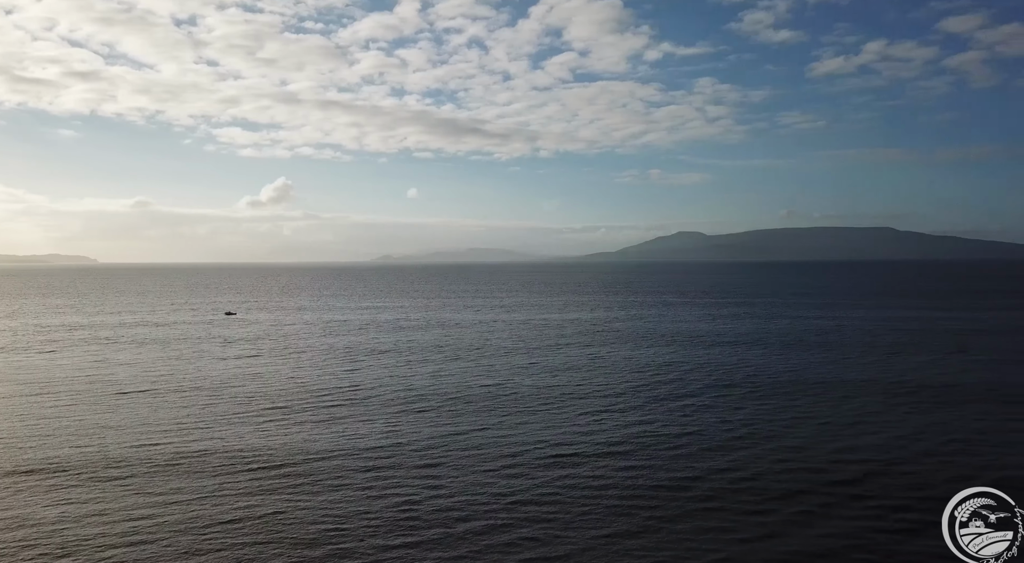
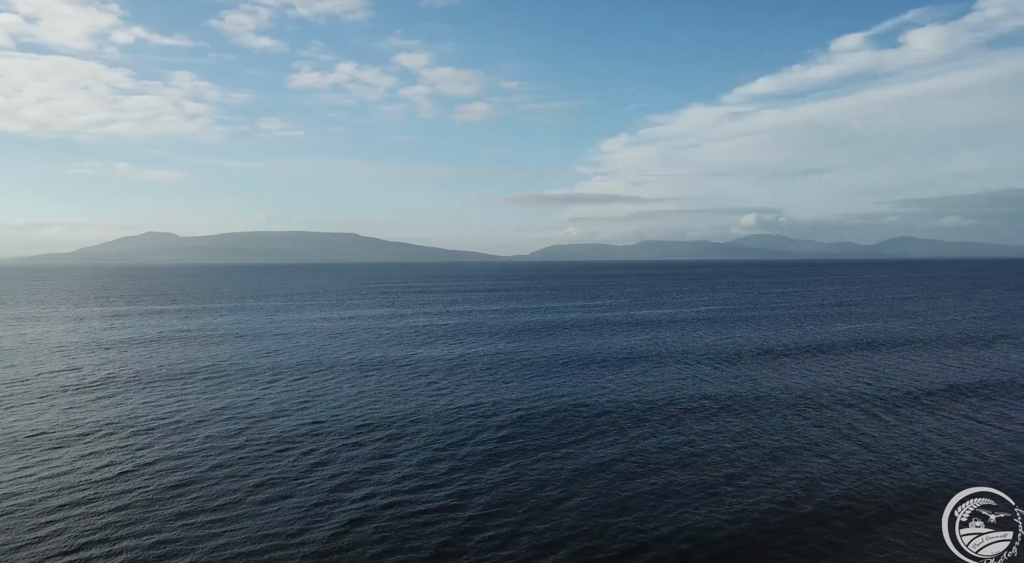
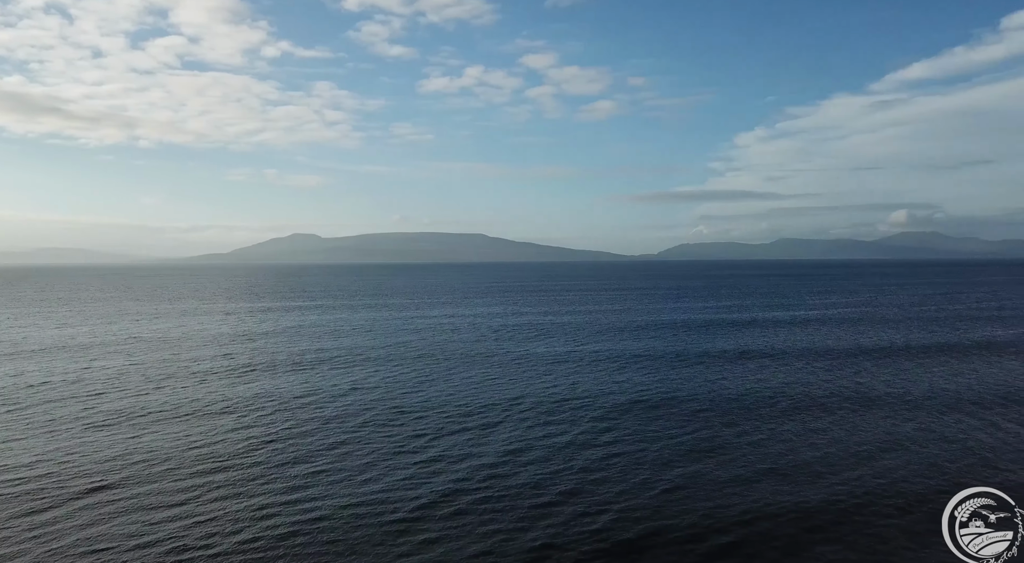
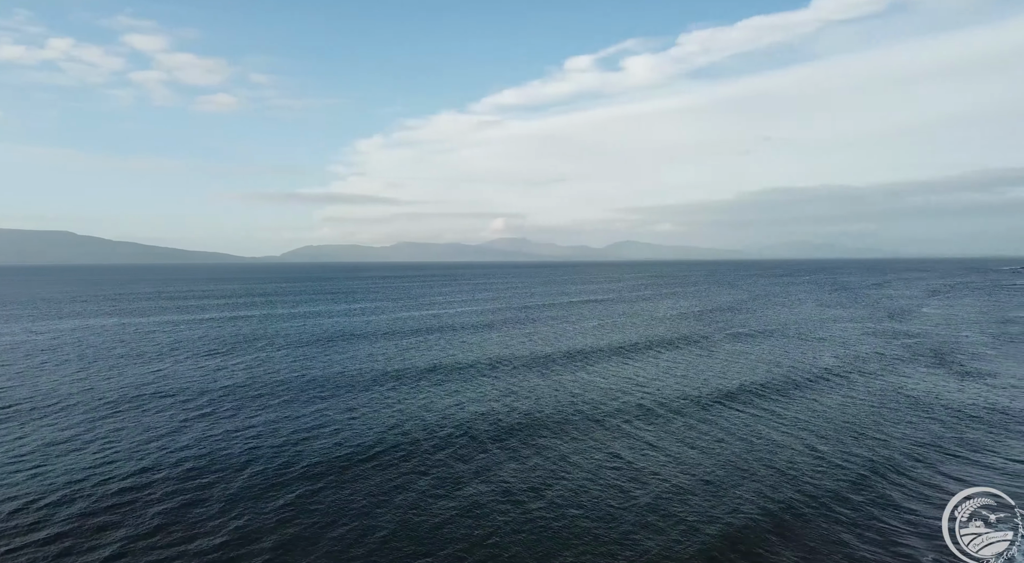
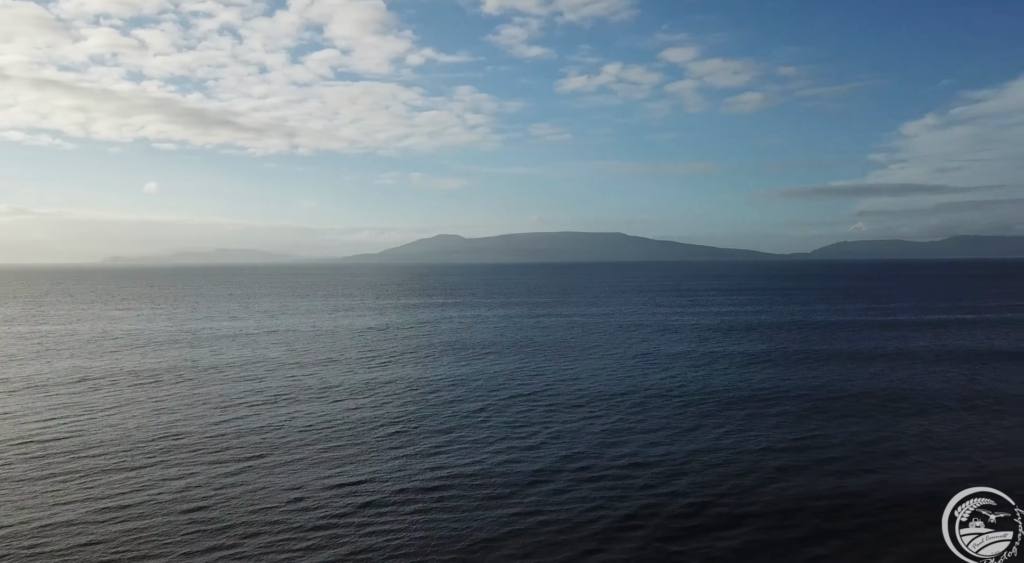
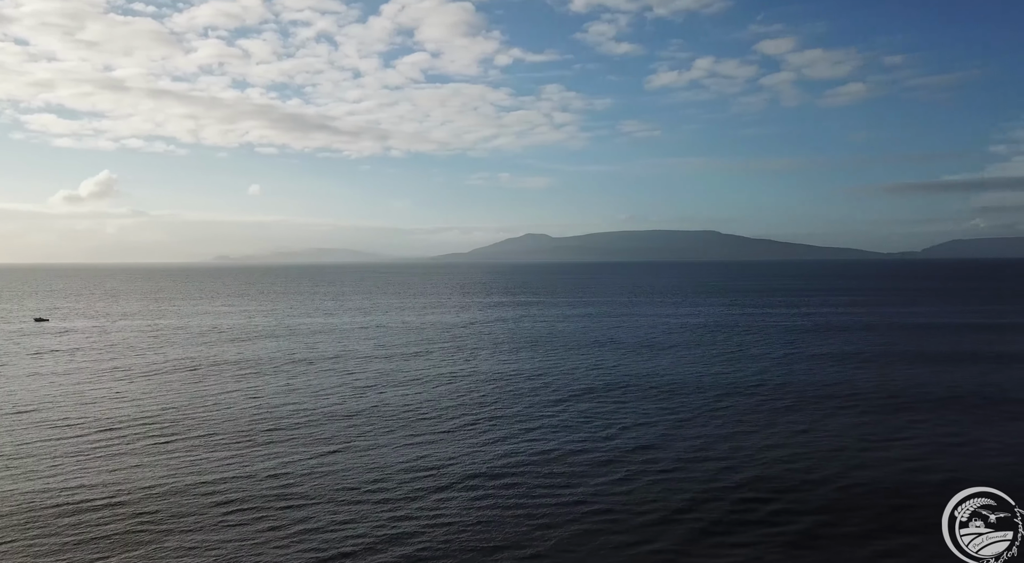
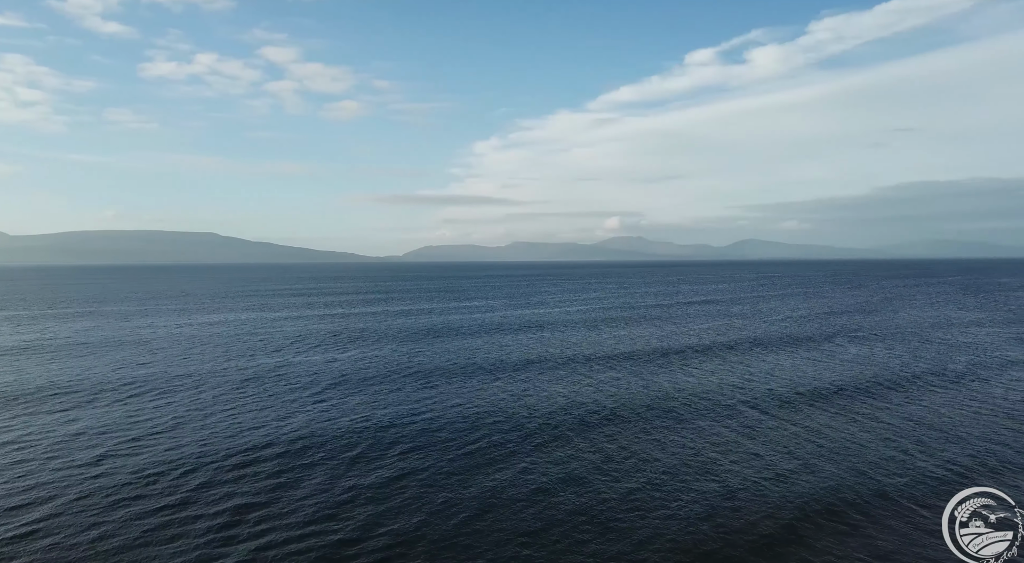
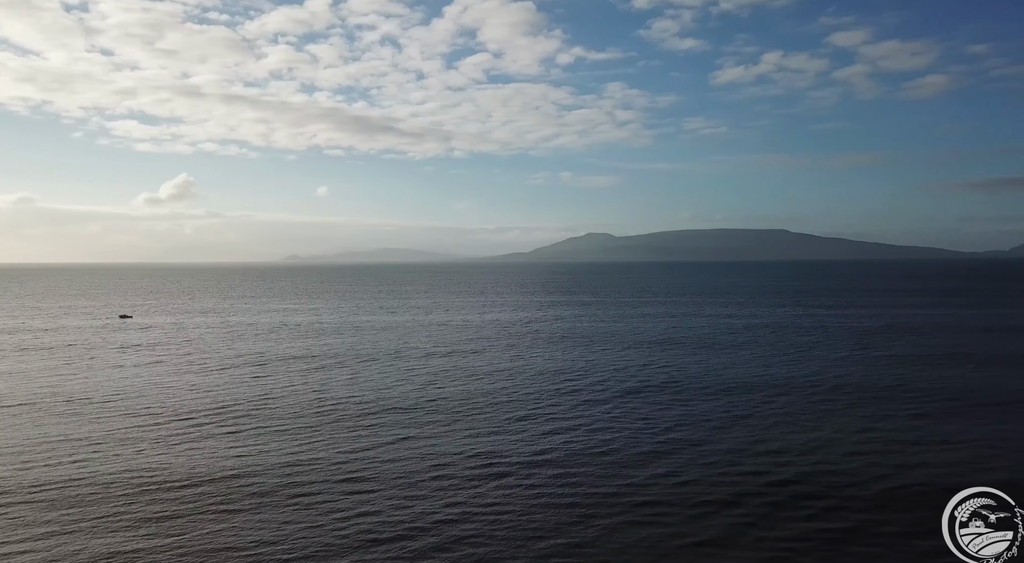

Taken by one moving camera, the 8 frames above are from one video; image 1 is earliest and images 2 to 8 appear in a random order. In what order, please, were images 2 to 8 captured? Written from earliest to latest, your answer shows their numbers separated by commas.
8, 6, 5, 3, 2, 7, 4
